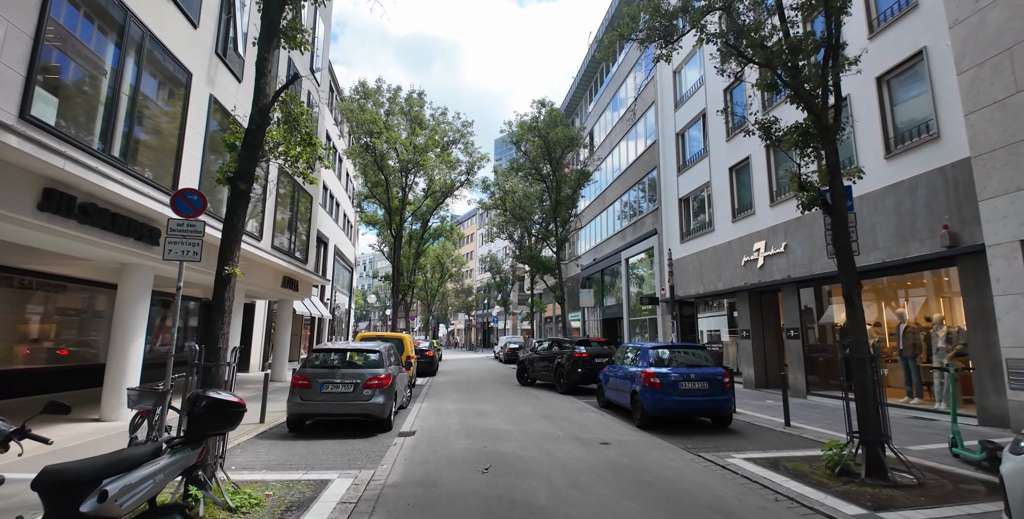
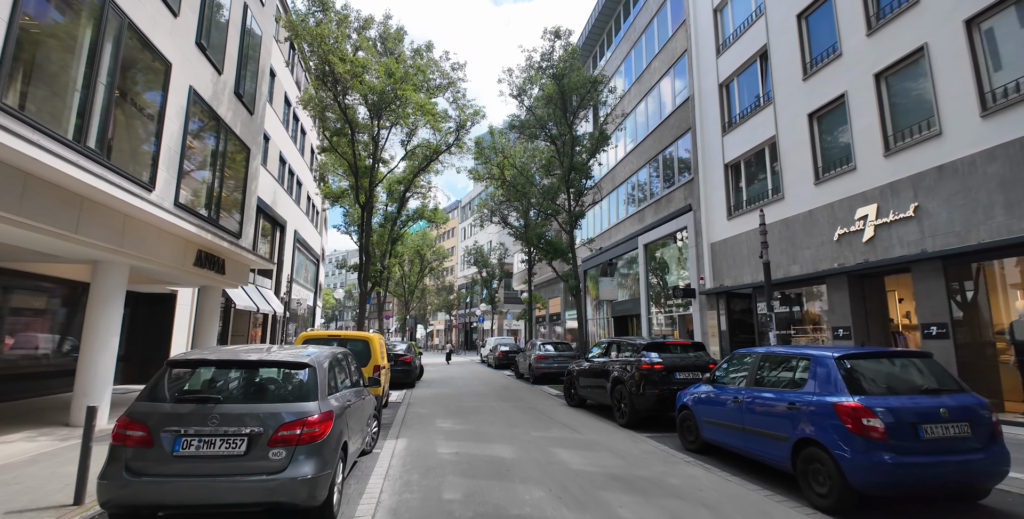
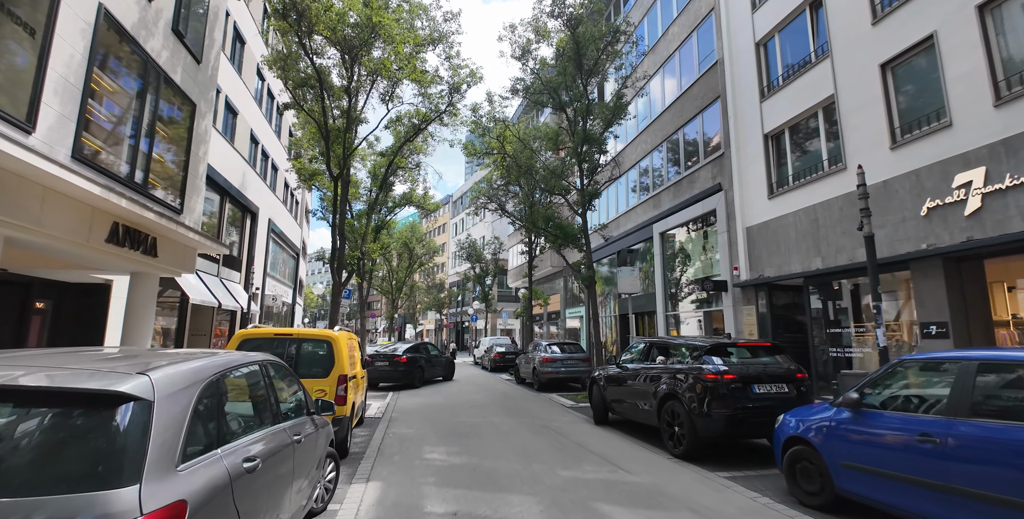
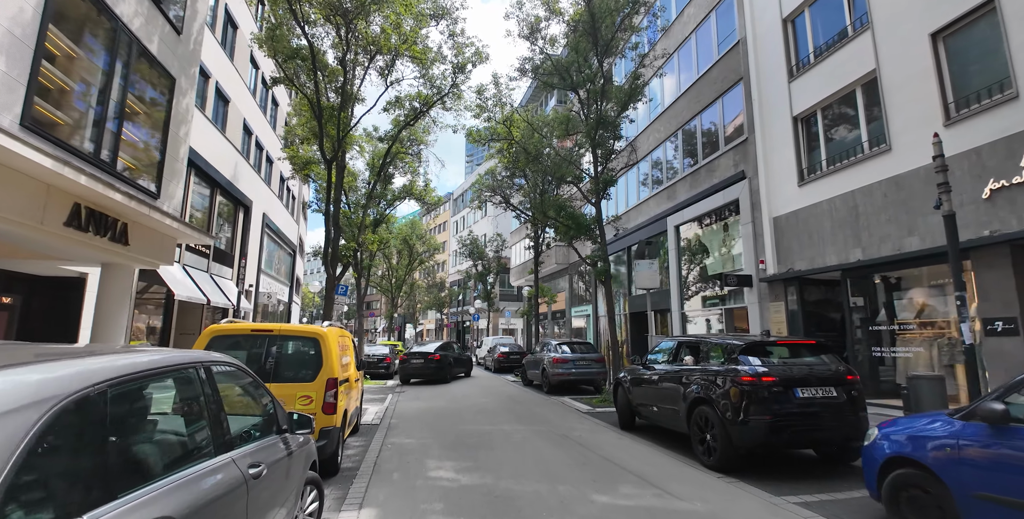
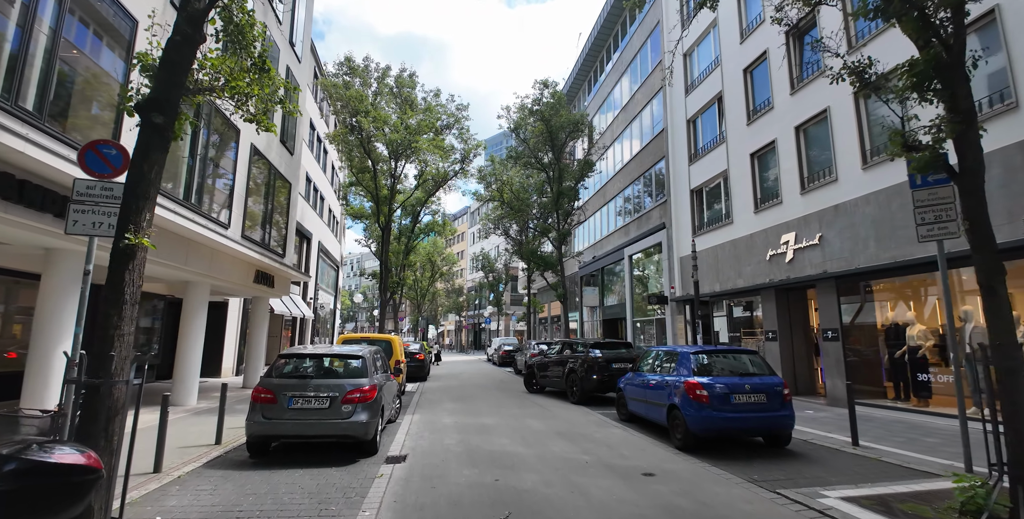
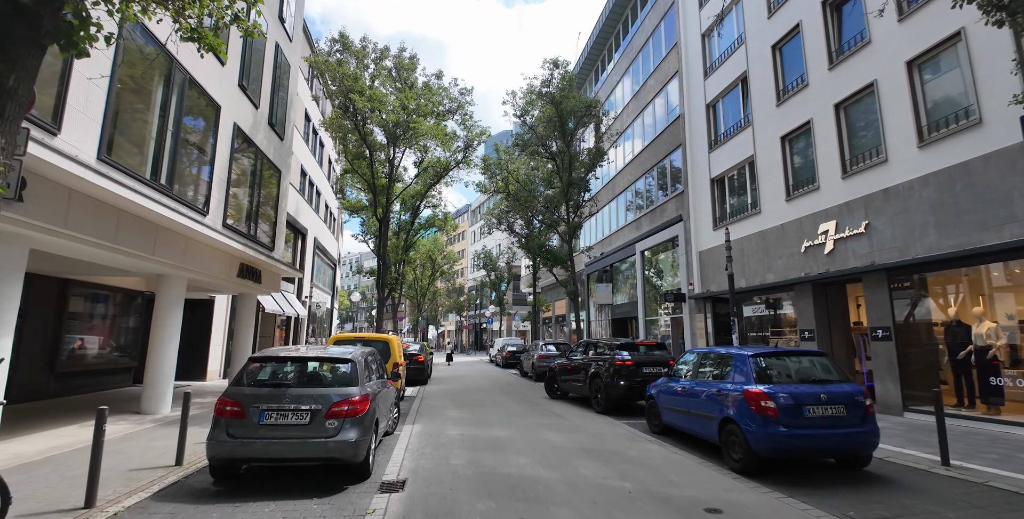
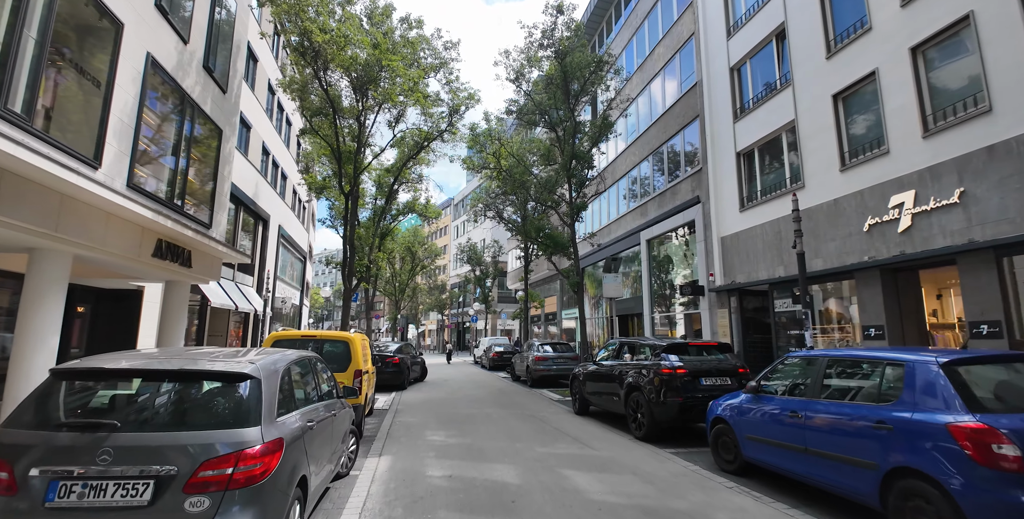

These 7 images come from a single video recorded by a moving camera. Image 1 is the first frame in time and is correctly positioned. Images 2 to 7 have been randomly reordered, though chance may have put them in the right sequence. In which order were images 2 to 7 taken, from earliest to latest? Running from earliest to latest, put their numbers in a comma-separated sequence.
5, 6, 2, 7, 3, 4
